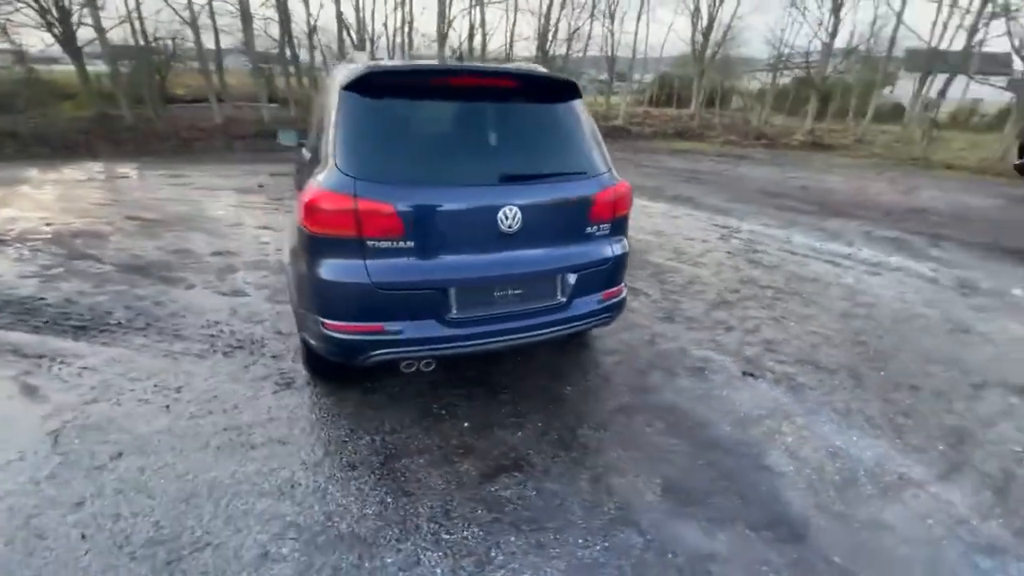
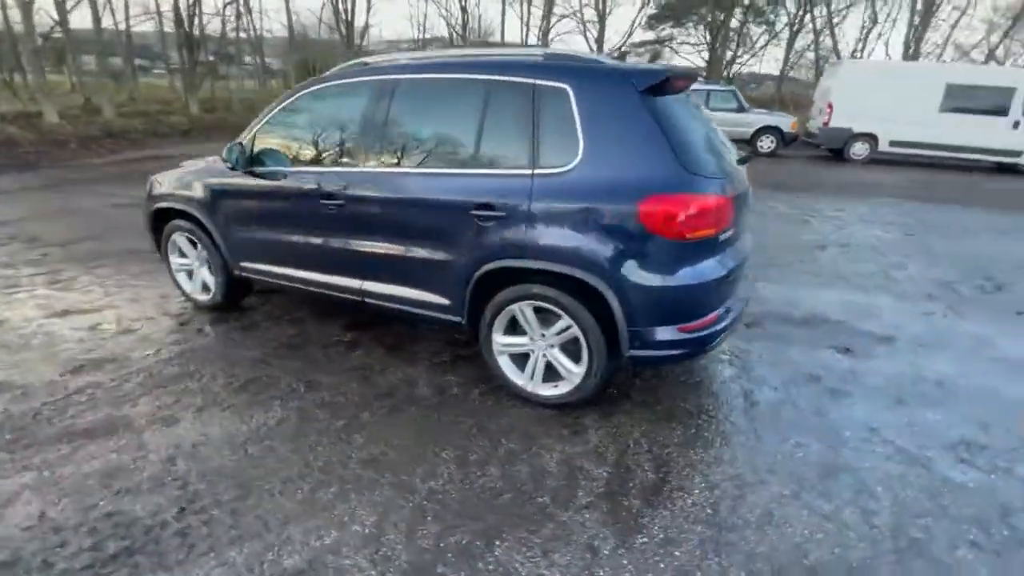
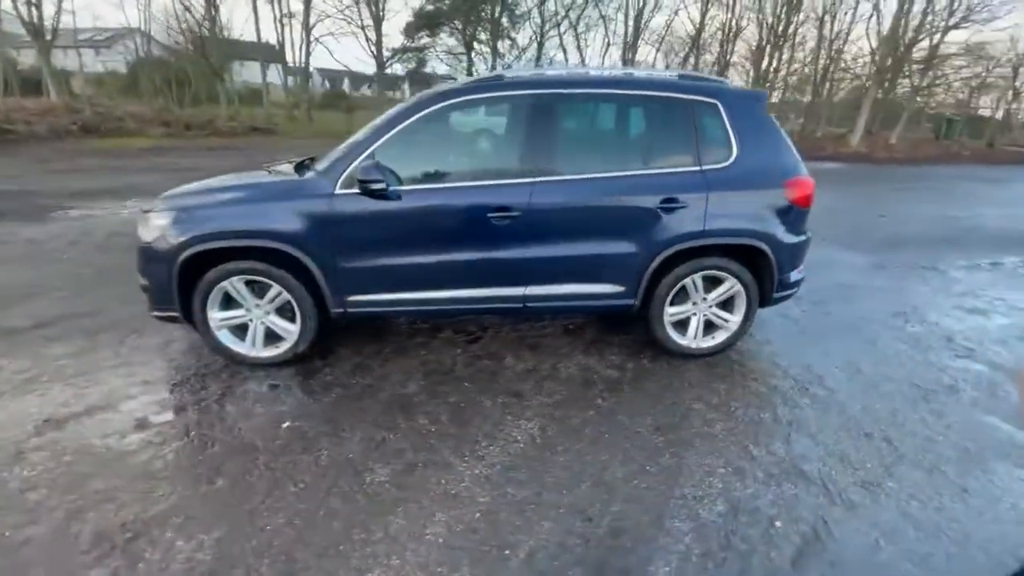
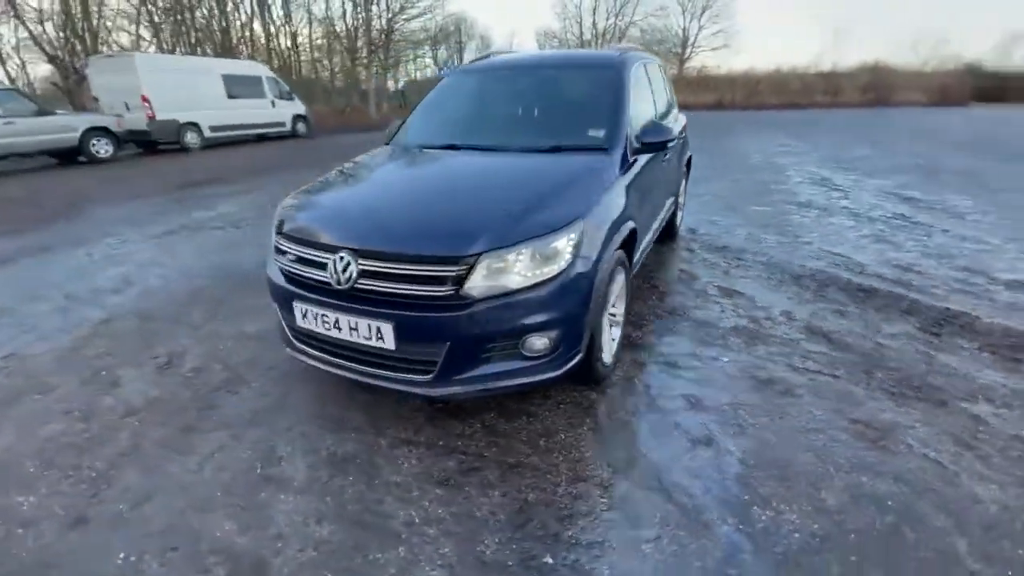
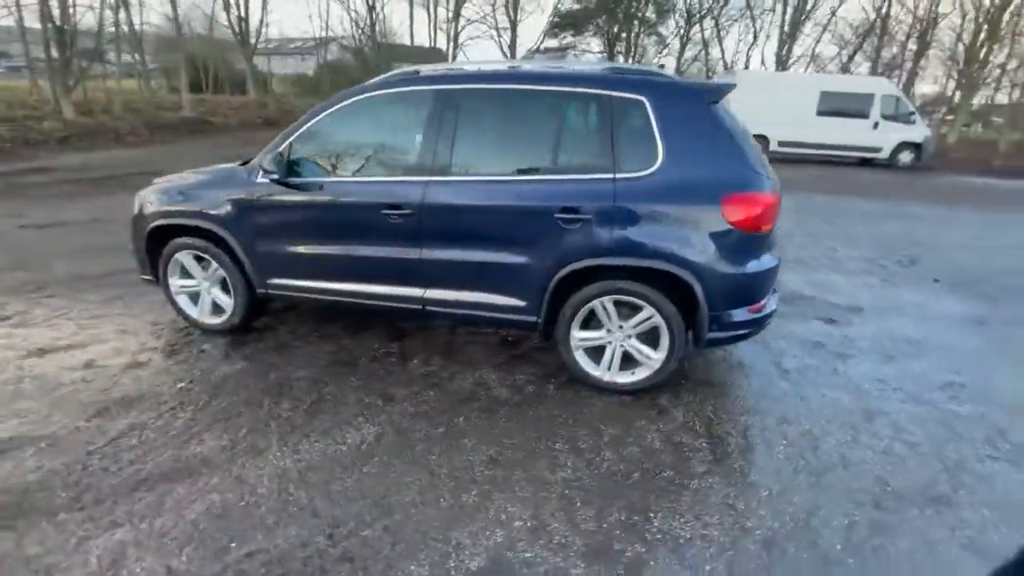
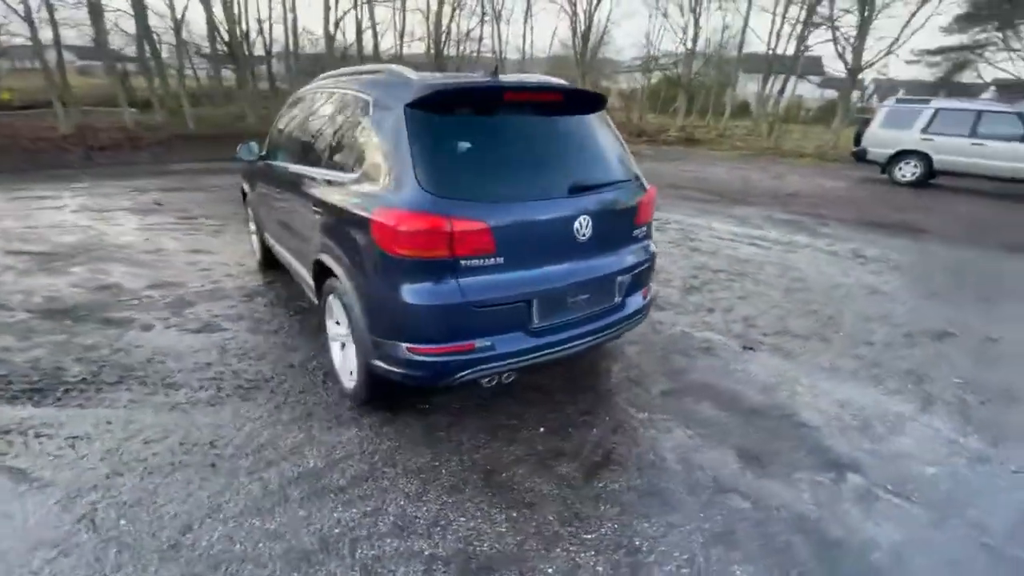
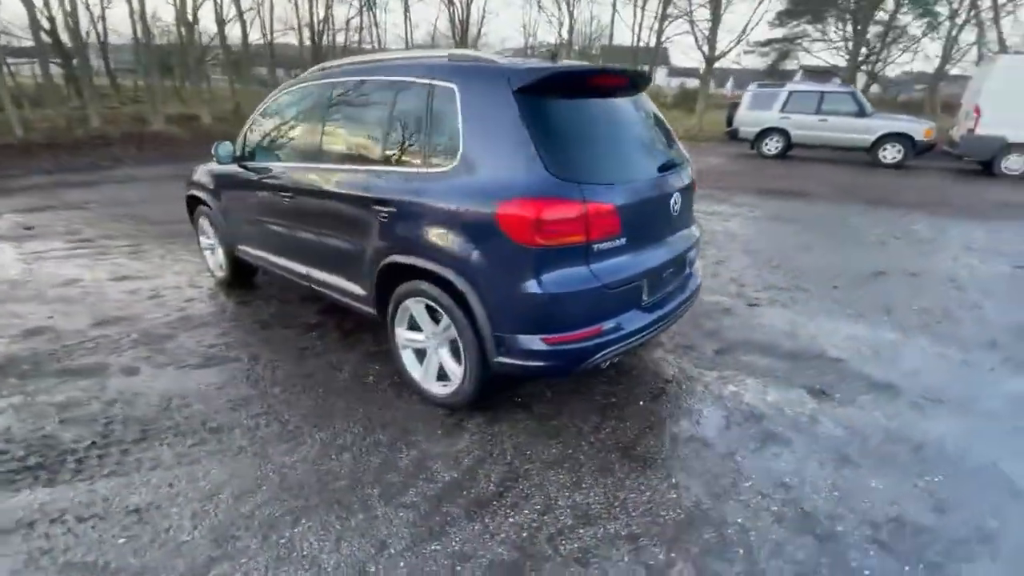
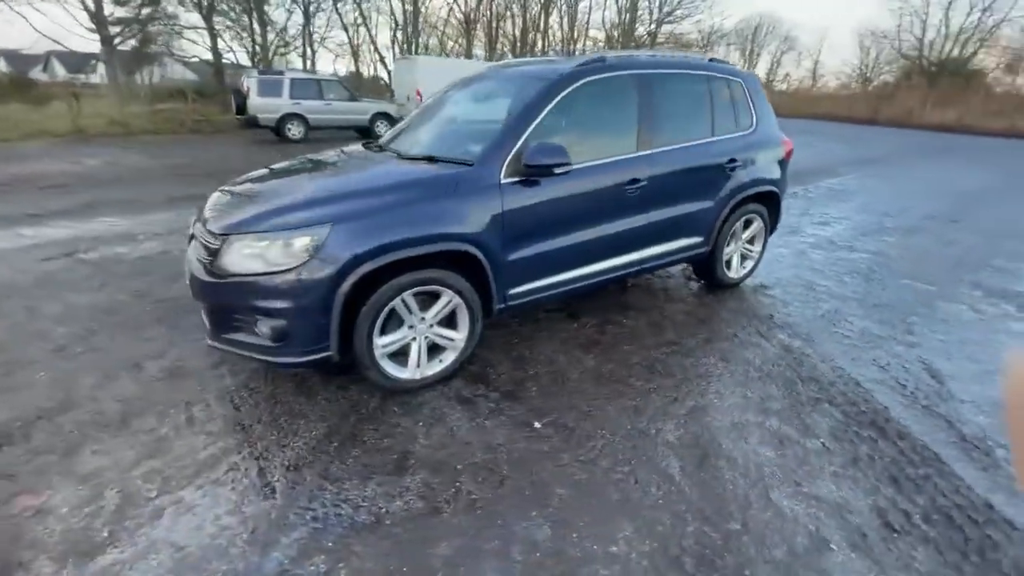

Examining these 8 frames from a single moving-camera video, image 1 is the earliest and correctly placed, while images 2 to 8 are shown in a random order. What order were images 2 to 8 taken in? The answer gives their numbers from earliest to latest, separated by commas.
6, 7, 2, 5, 3, 8, 4
